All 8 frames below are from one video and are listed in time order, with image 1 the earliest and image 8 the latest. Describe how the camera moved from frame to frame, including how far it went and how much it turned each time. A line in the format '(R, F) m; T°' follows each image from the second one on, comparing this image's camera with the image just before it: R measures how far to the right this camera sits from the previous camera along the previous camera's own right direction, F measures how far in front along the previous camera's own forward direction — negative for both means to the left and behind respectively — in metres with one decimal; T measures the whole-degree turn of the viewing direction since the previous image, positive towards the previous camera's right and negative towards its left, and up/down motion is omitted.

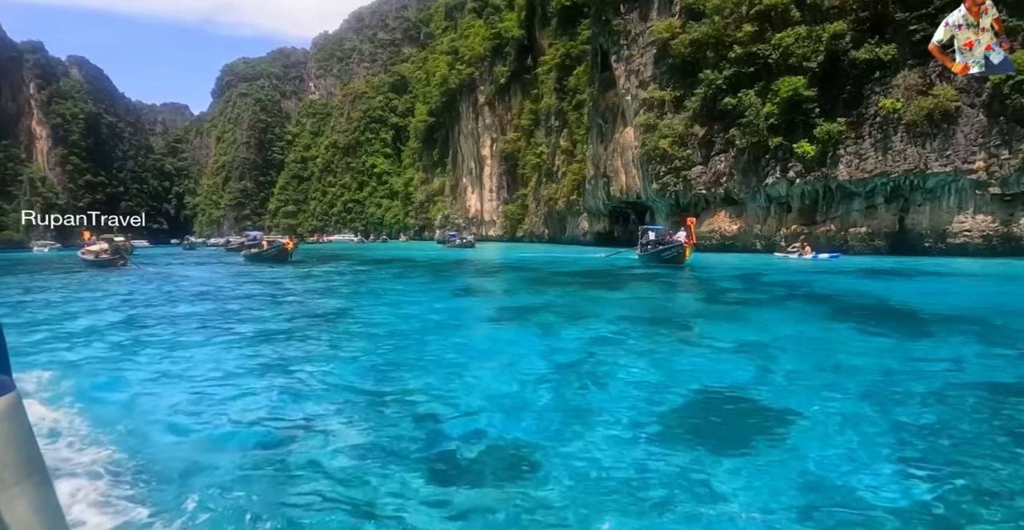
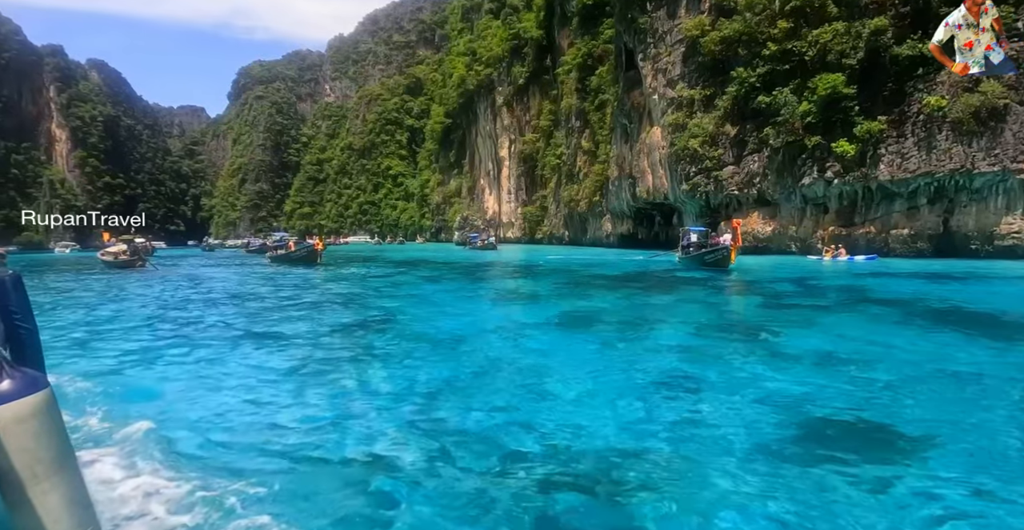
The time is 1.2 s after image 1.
(-0.6, +0.4) m; -1°
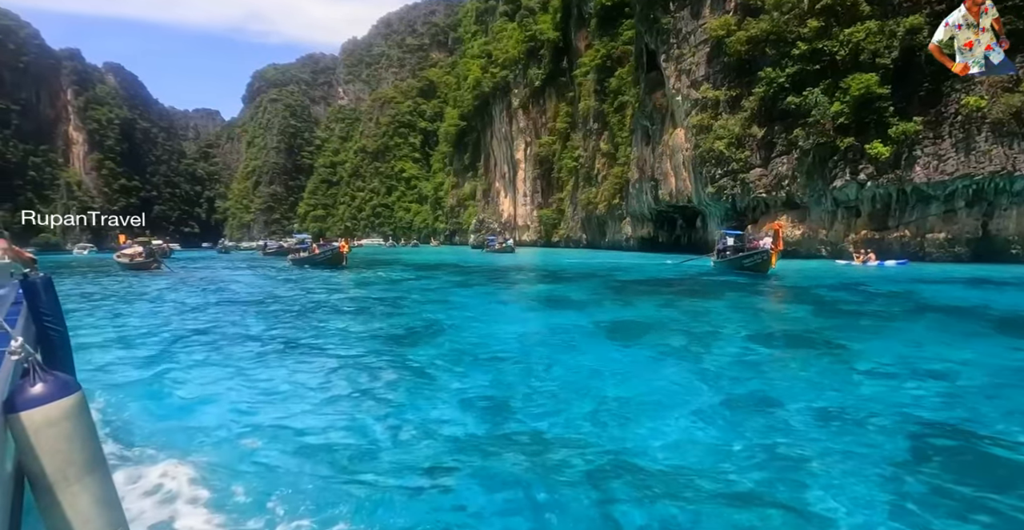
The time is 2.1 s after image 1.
(-0.5, +0.3) m; -1°
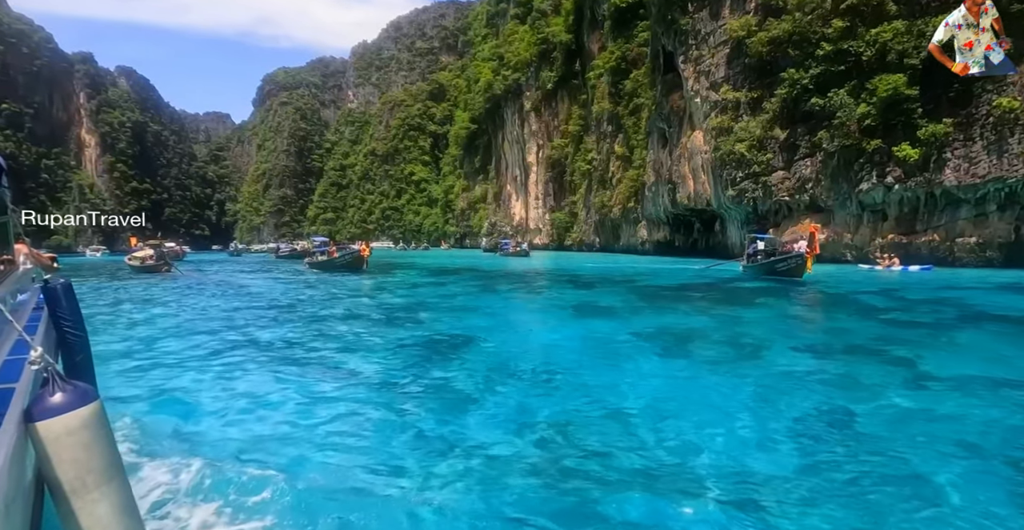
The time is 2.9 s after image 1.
(-0.4, +0.3) m; -1°
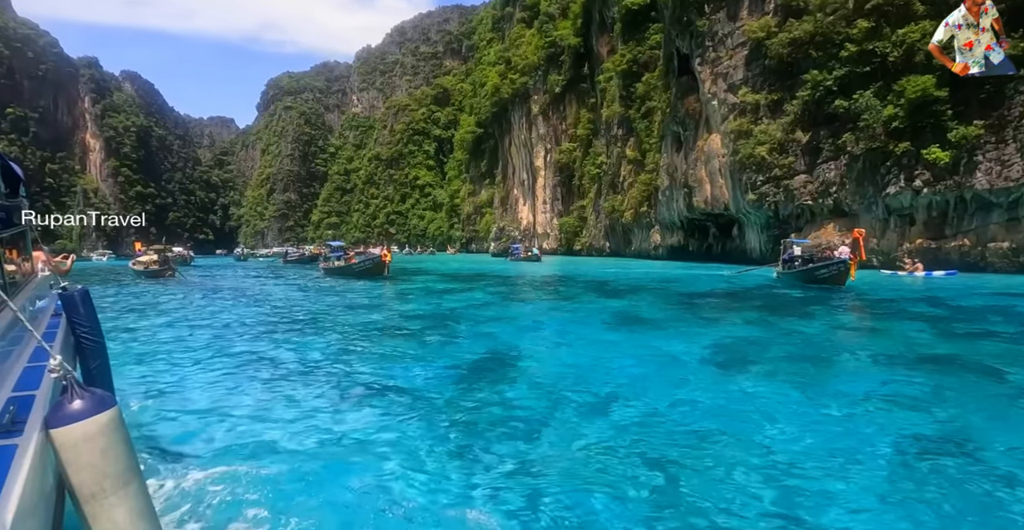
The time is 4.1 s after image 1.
(-0.5, +0.5) m; 0°
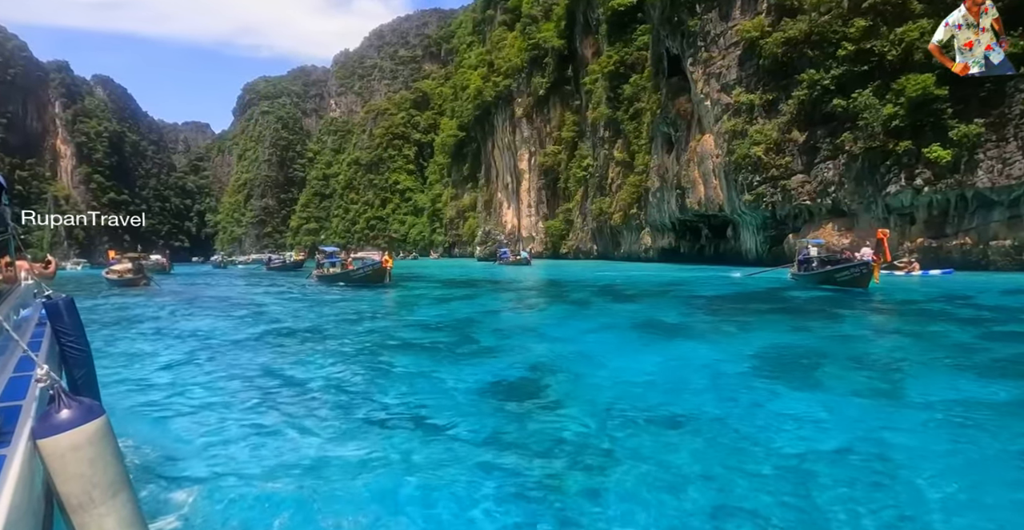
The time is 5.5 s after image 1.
(-0.6, +0.6) m; +2°
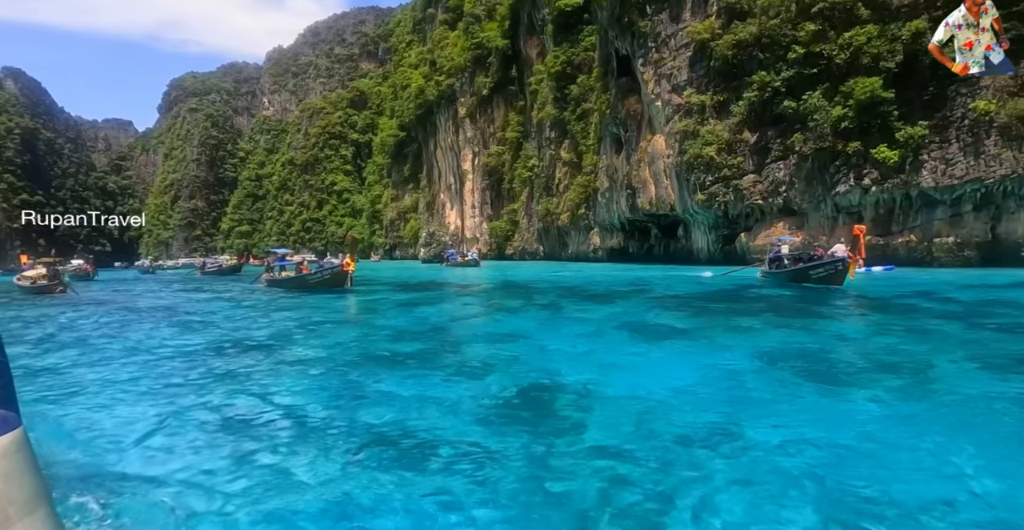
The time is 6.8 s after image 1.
(-0.6, +0.6) m; +6°
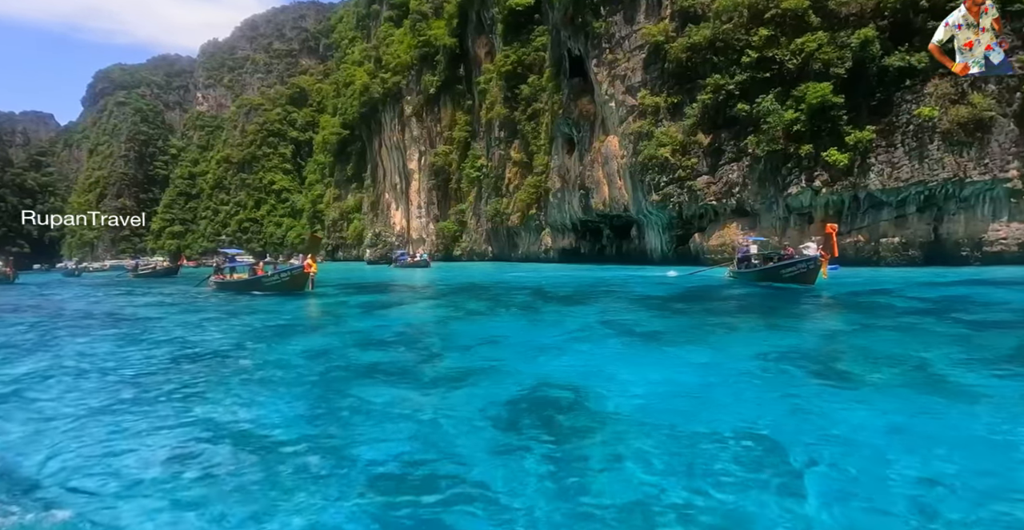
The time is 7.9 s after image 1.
(-0.5, +0.4) m; +5°
